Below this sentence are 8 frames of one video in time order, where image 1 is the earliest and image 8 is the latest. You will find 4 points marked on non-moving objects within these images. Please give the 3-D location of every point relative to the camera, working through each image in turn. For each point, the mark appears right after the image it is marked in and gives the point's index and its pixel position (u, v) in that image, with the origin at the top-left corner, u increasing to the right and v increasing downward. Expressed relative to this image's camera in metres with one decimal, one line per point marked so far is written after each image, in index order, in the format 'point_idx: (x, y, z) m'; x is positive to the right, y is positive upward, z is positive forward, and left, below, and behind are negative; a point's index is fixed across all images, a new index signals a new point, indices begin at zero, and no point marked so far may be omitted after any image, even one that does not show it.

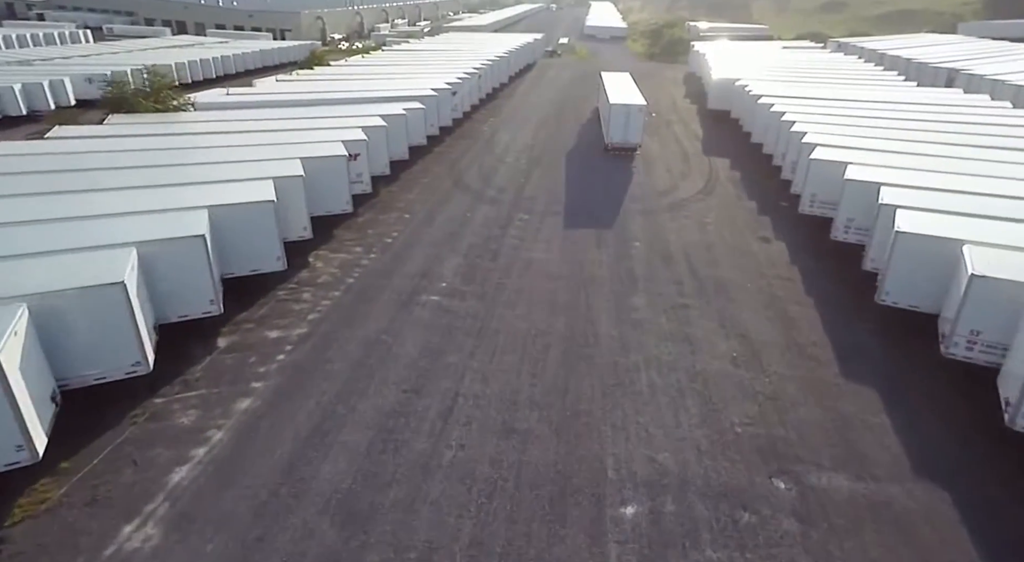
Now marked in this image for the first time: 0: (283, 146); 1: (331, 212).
0: (-6.8, +3.9, +18.8) m
1: (-5.5, +2.0, +19.2) m
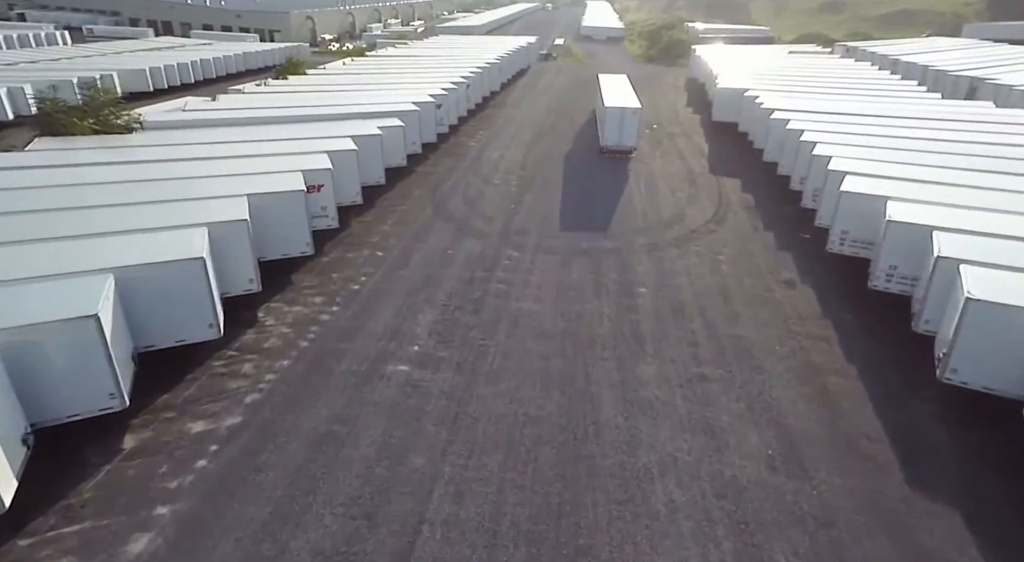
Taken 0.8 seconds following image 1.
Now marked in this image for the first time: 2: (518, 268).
0: (-7.1, +2.5, +16.1) m
1: (-5.8, +0.6, +16.5) m
2: (+0.2, +0.4, +18.1) m
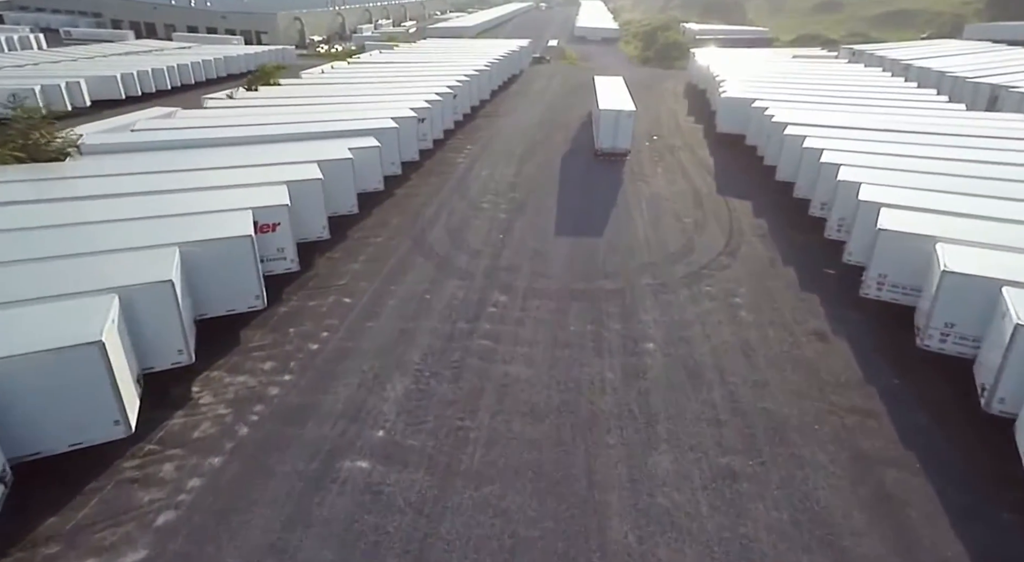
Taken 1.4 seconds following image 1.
0: (-7.4, +1.2, +13.6) m
1: (-6.1, -0.6, +14.0) m
2: (-0.2, -0.9, +15.6) m
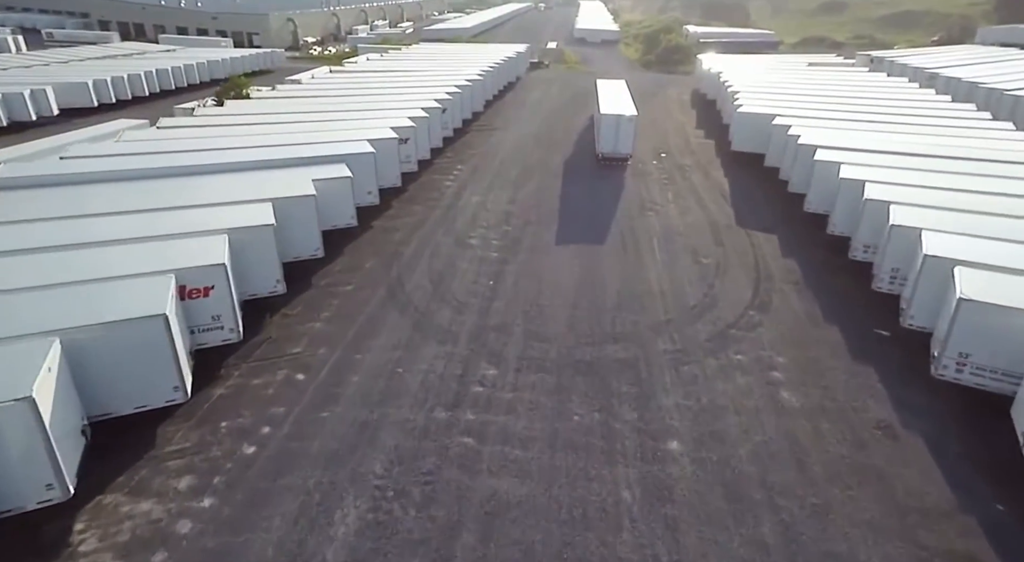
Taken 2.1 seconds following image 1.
0: (-7.6, -0.3, +10.6) m
1: (-6.3, -2.2, +11.0) m
2: (-0.4, -2.4, +12.6) m
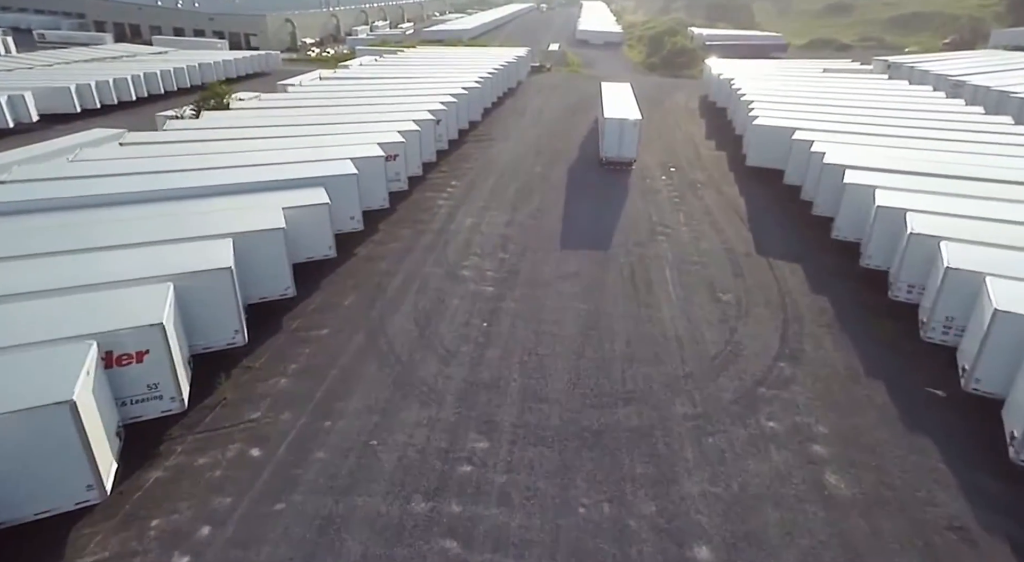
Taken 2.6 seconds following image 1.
0: (-7.7, -1.3, +8.5) m
1: (-6.4, -3.2, +8.9) m
2: (-0.5, -3.5, +10.5) m
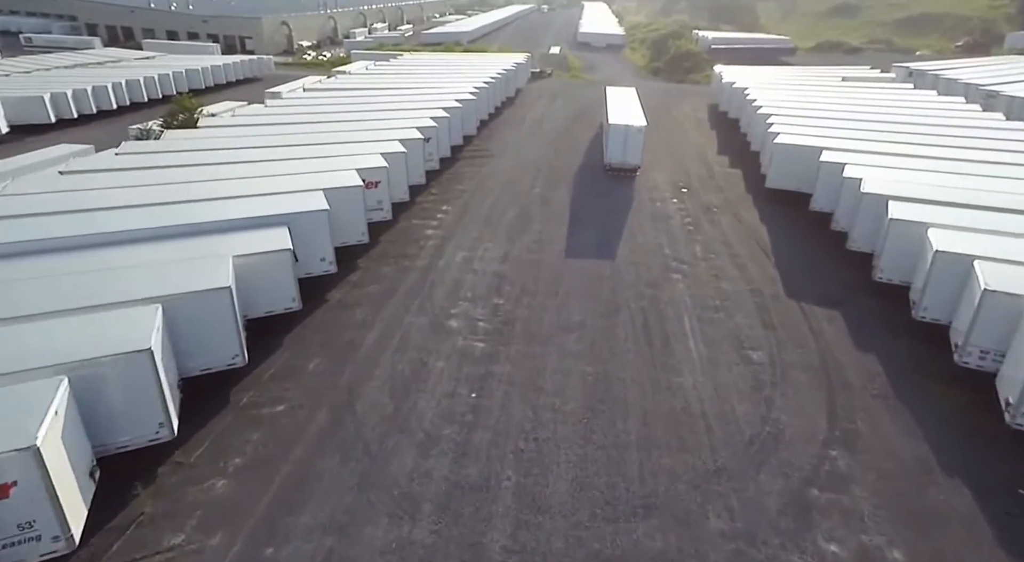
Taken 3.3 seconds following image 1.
0: (-7.9, -2.6, +6.0) m
1: (-6.6, -4.5, +6.4) m
2: (-0.6, -4.8, +7.9) m
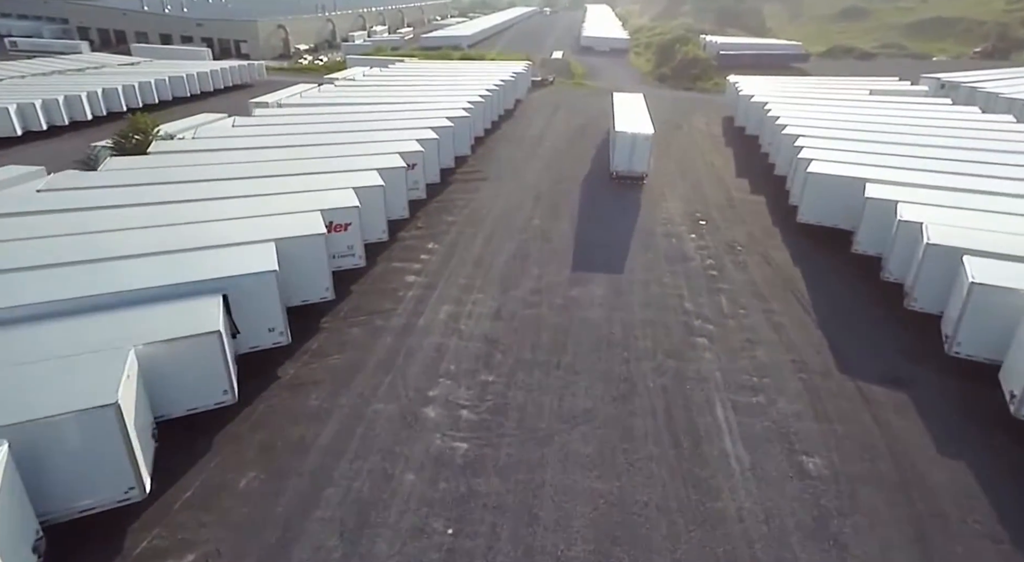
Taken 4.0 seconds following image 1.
0: (-8.1, -4.2, +2.8) m
1: (-6.8, -6.1, +3.2) m
2: (-0.8, -6.4, +4.7) m
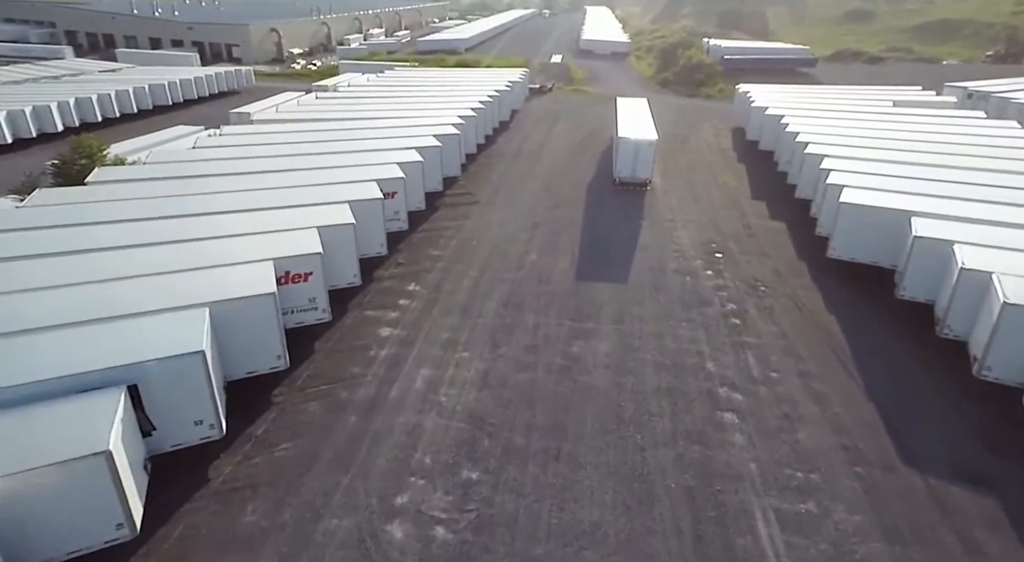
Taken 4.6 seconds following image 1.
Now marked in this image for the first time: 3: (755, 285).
0: (-8.3, -5.5, 0.0) m
1: (-7.0, -7.4, +0.4) m
2: (-1.0, -7.7, +2.0) m
3: (+7.6, 0.0, +19.6) m
